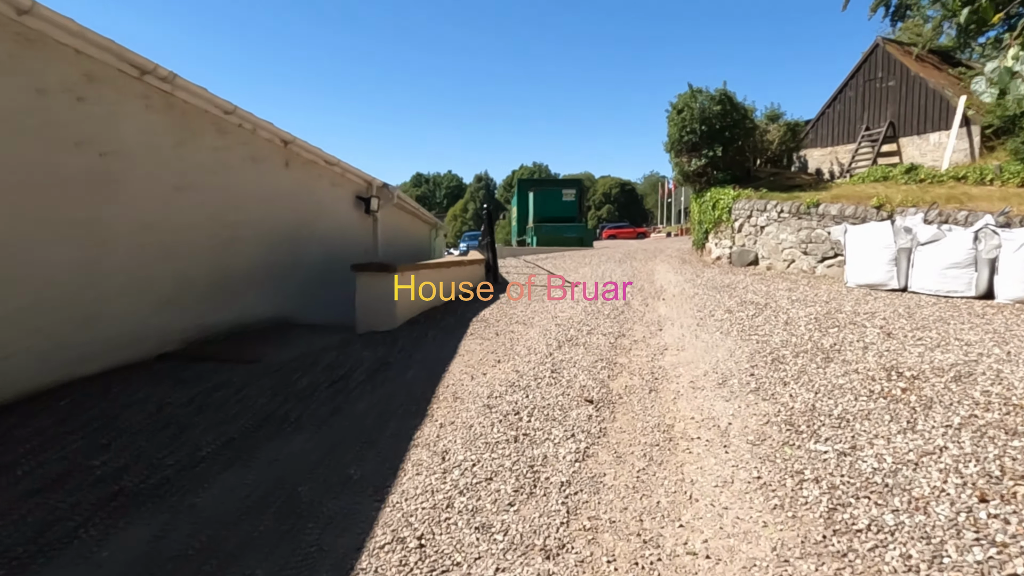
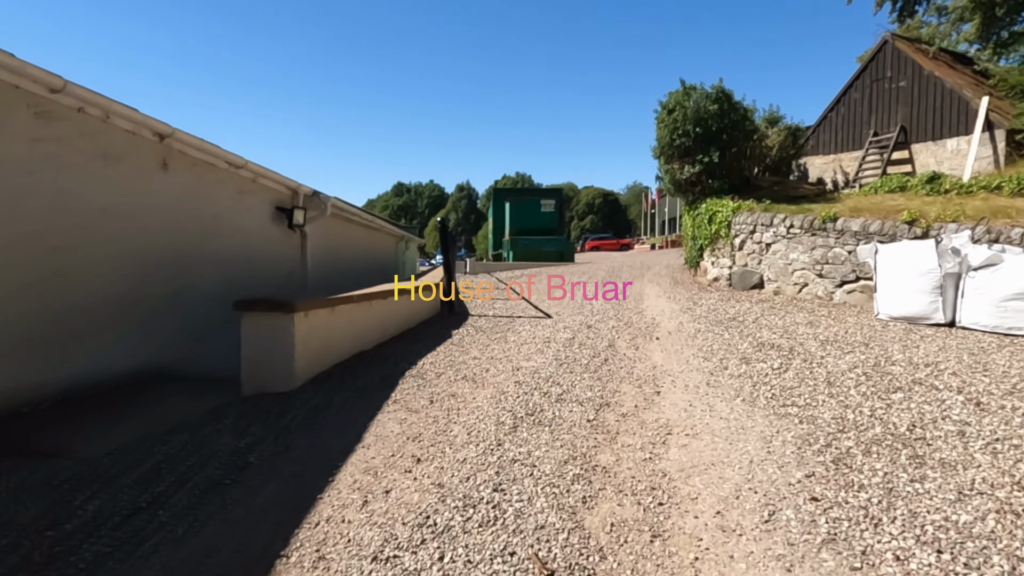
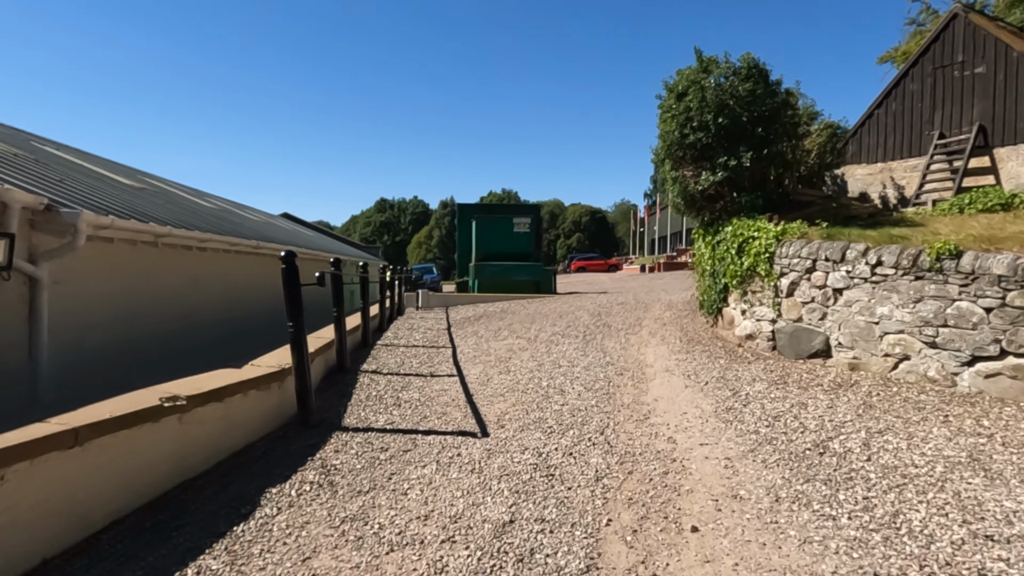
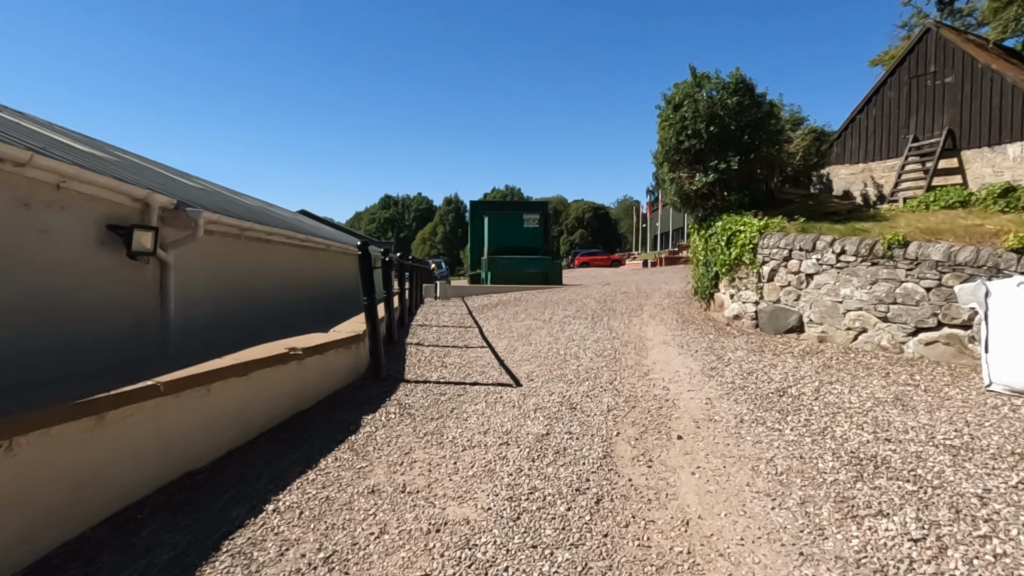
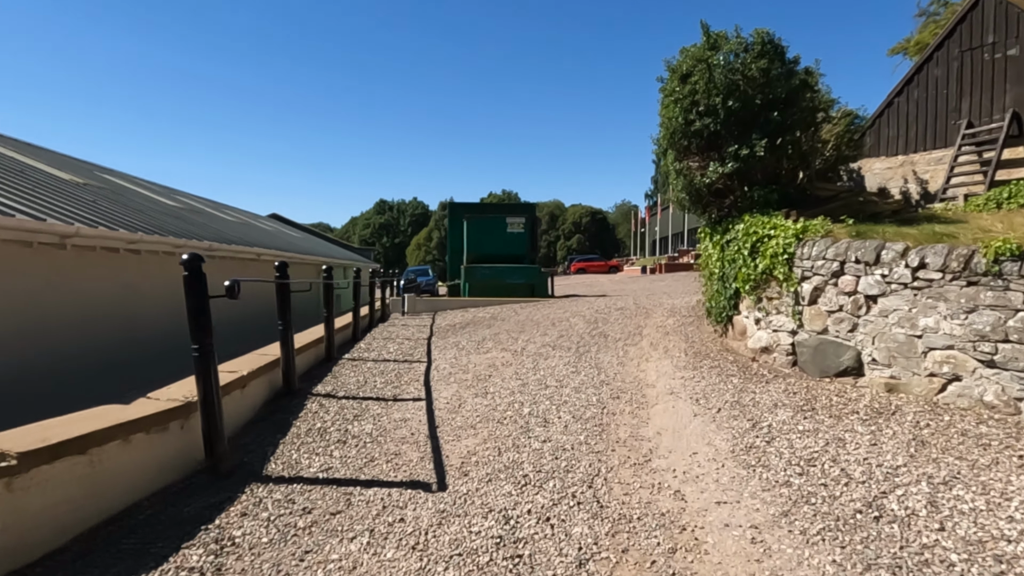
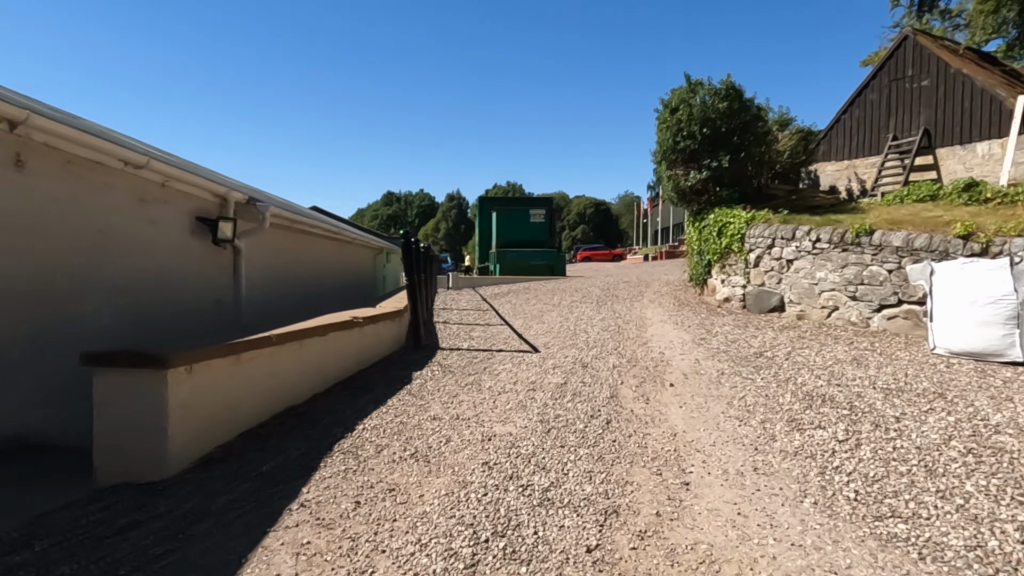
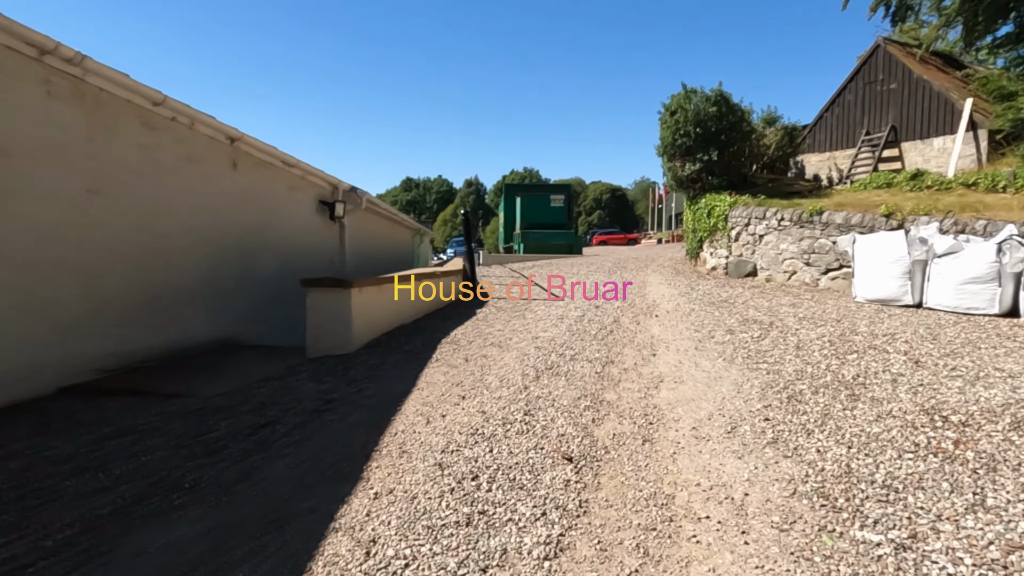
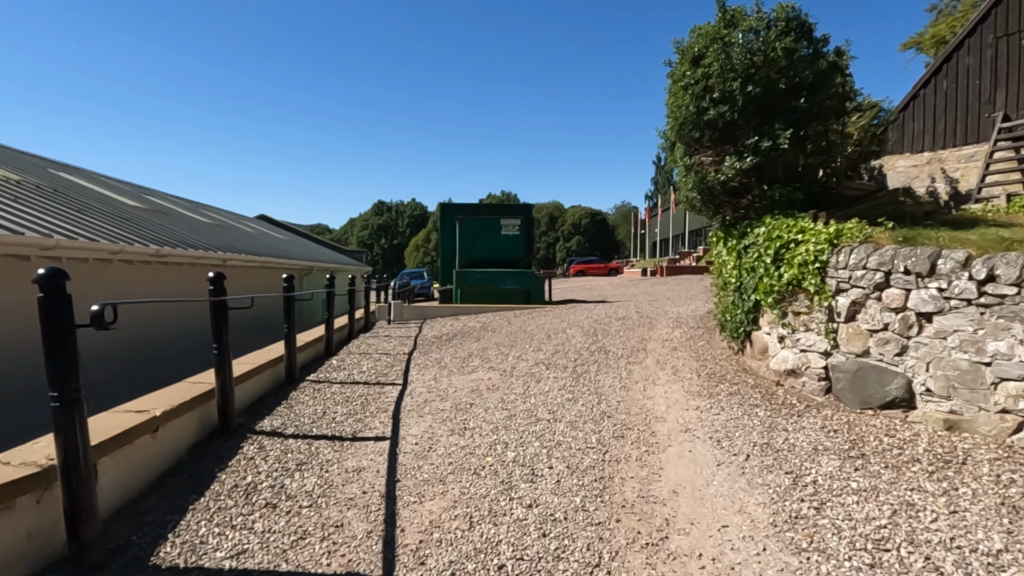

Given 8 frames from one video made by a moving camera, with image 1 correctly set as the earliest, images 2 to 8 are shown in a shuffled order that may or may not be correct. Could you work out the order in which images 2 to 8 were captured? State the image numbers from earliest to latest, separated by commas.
7, 2, 6, 4, 3, 5, 8
